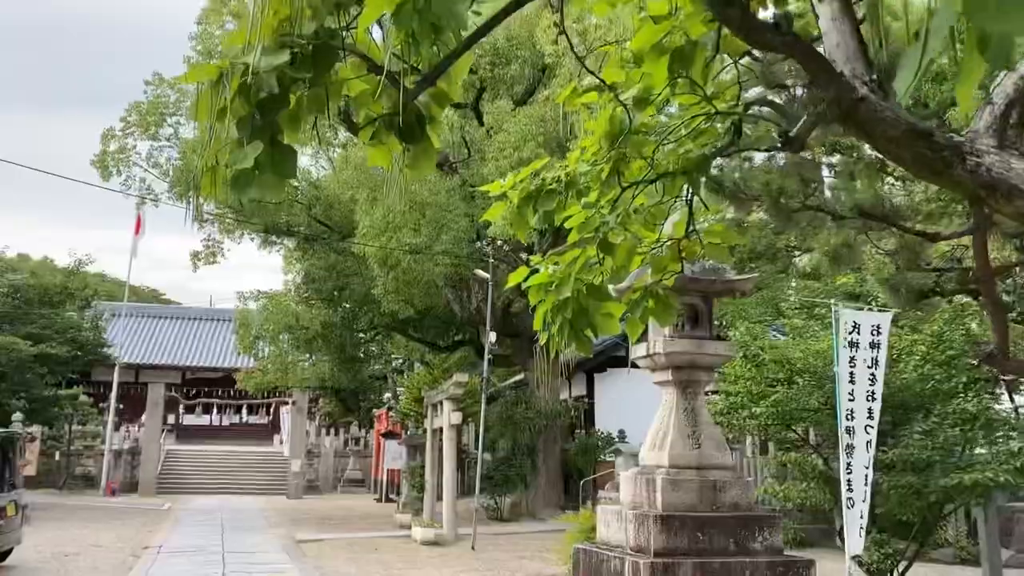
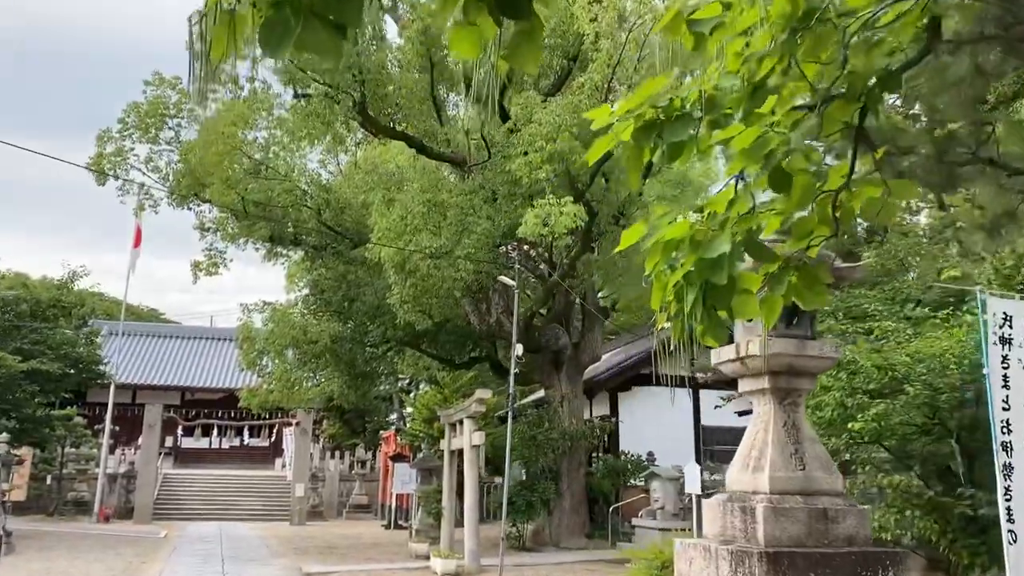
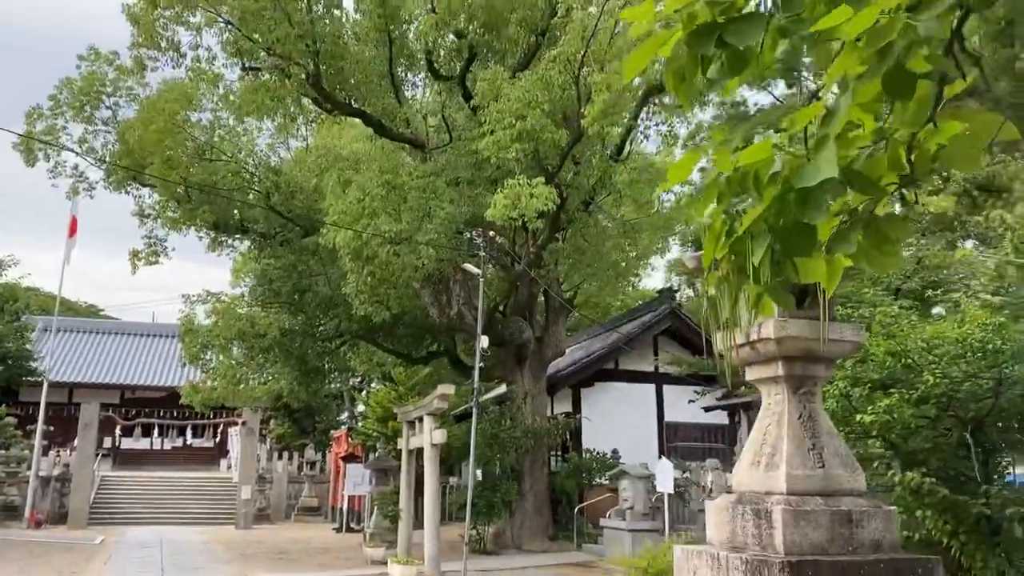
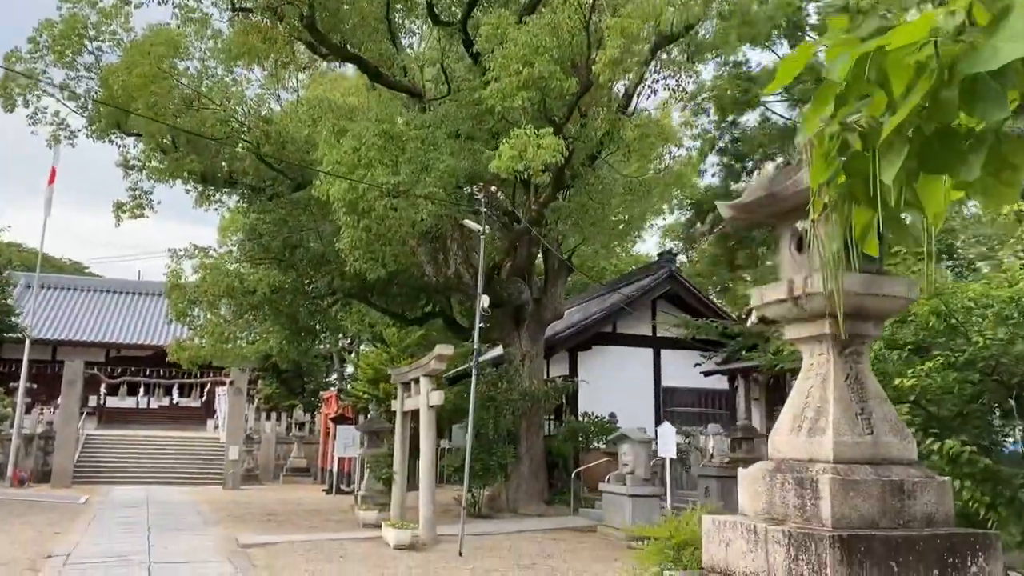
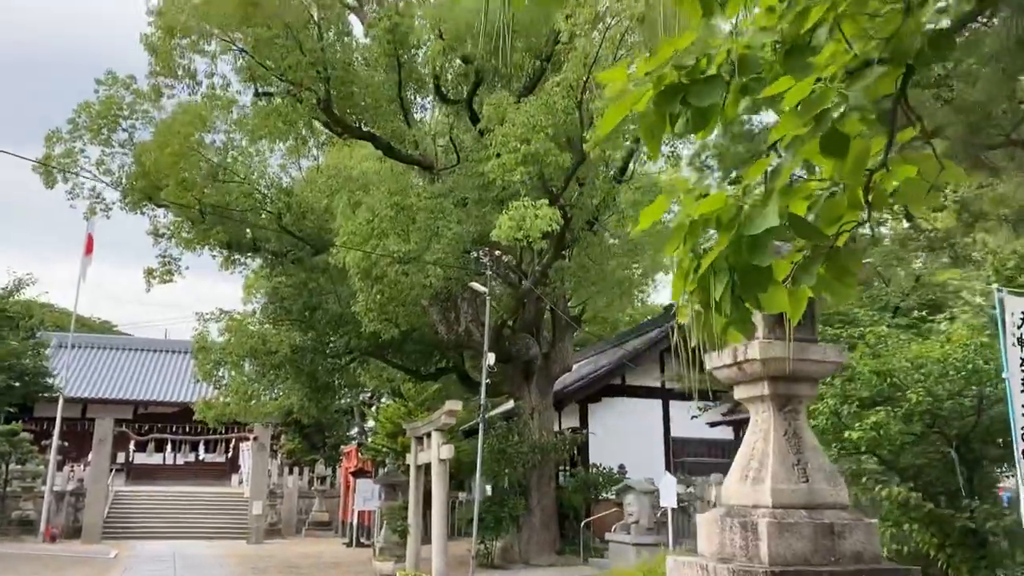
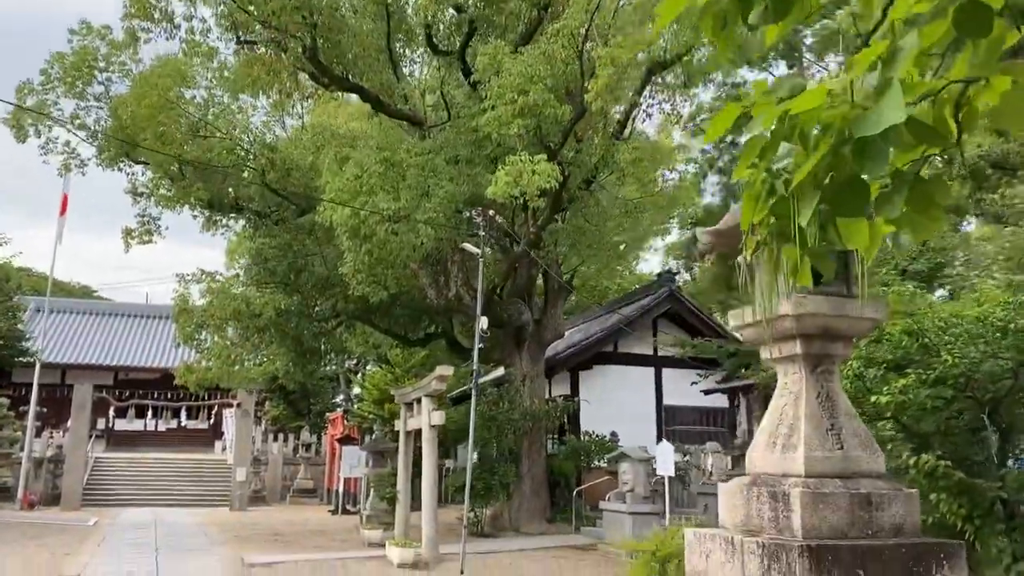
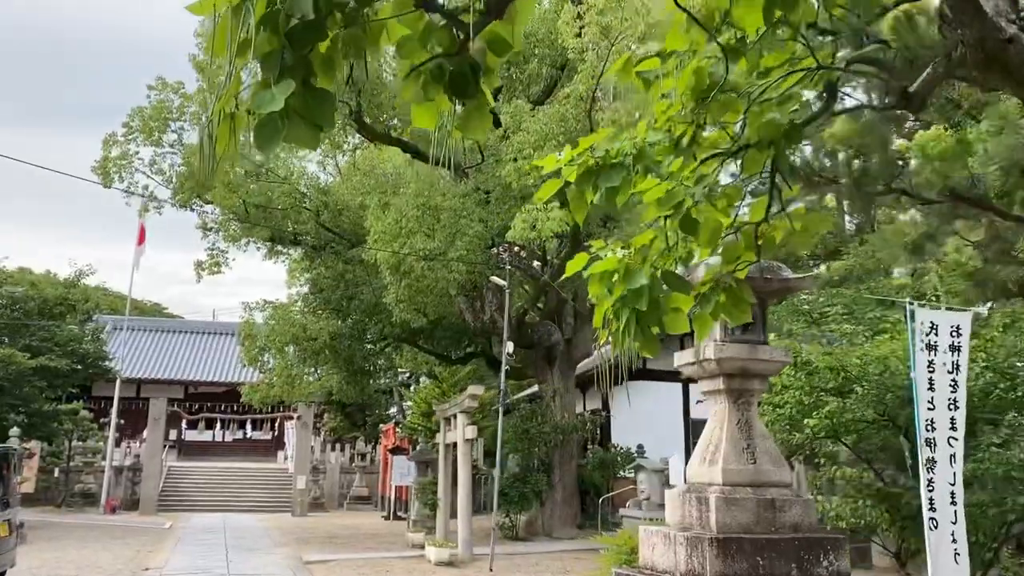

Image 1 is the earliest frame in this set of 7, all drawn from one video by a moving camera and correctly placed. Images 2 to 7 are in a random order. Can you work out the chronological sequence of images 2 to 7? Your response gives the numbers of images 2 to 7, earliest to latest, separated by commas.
7, 2, 5, 3, 6, 4
